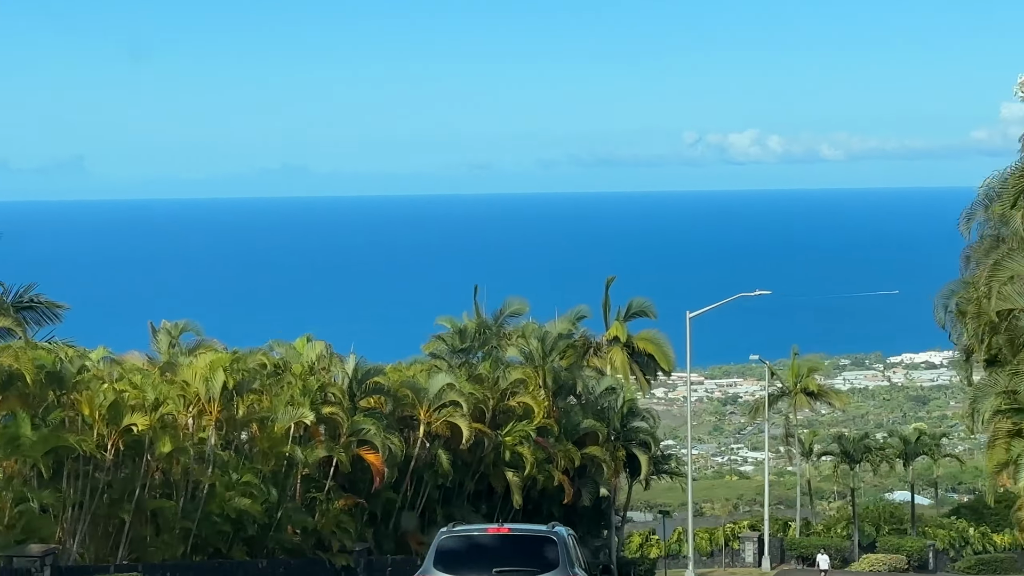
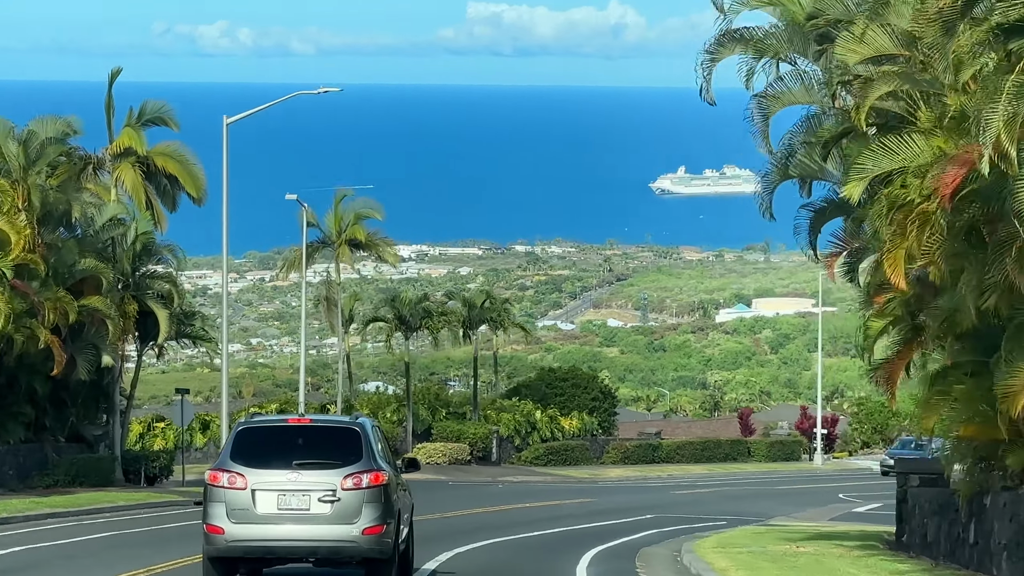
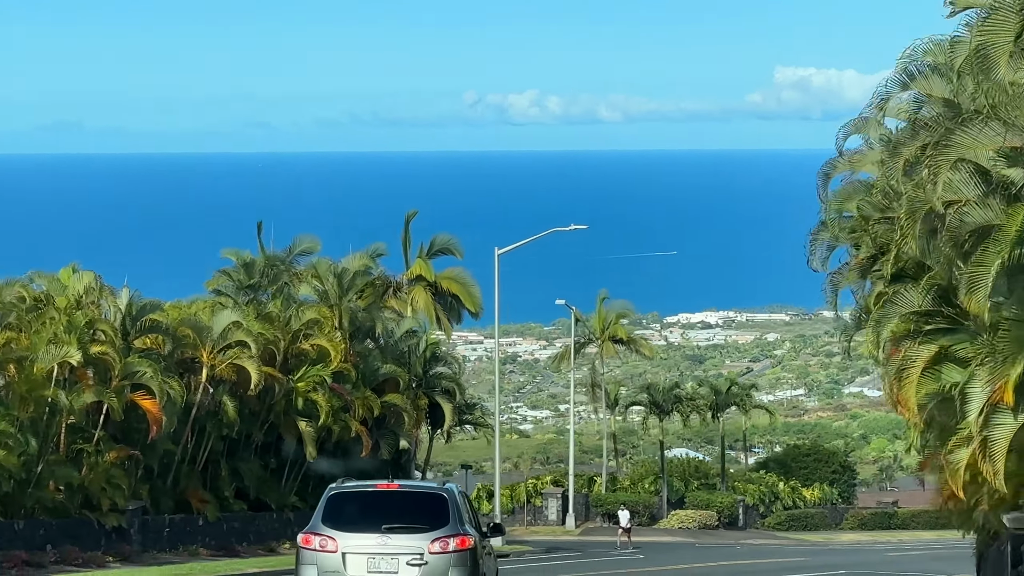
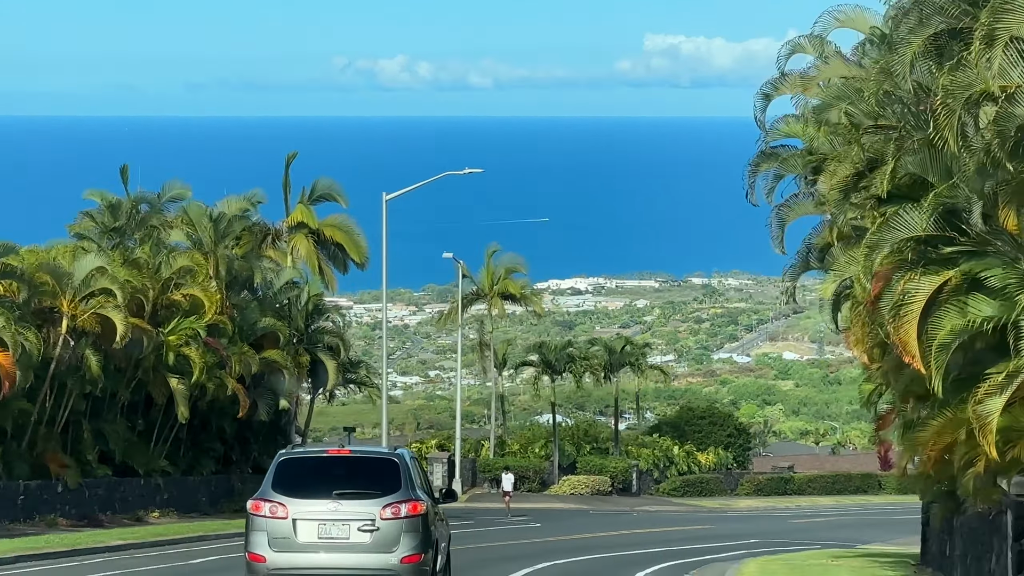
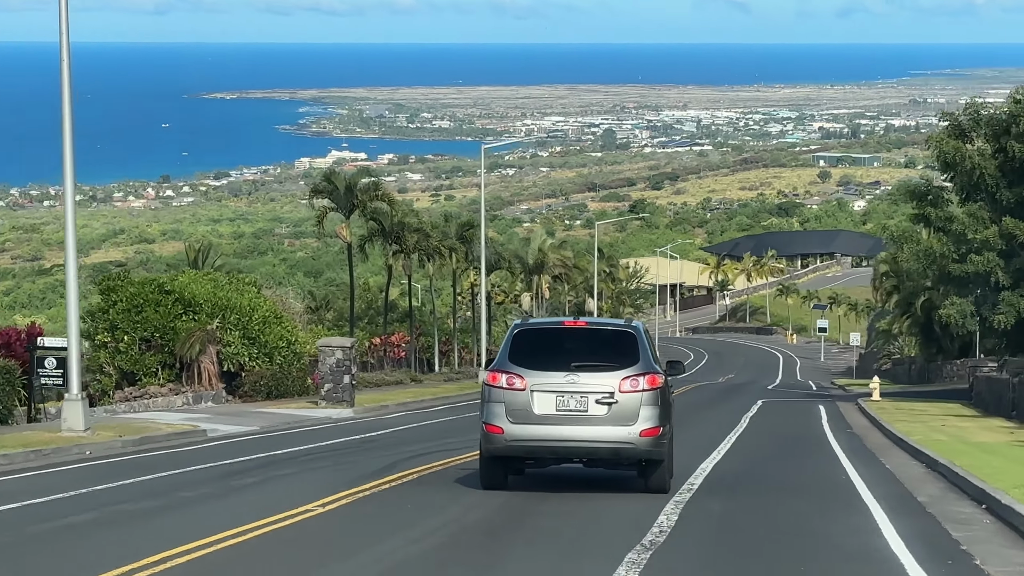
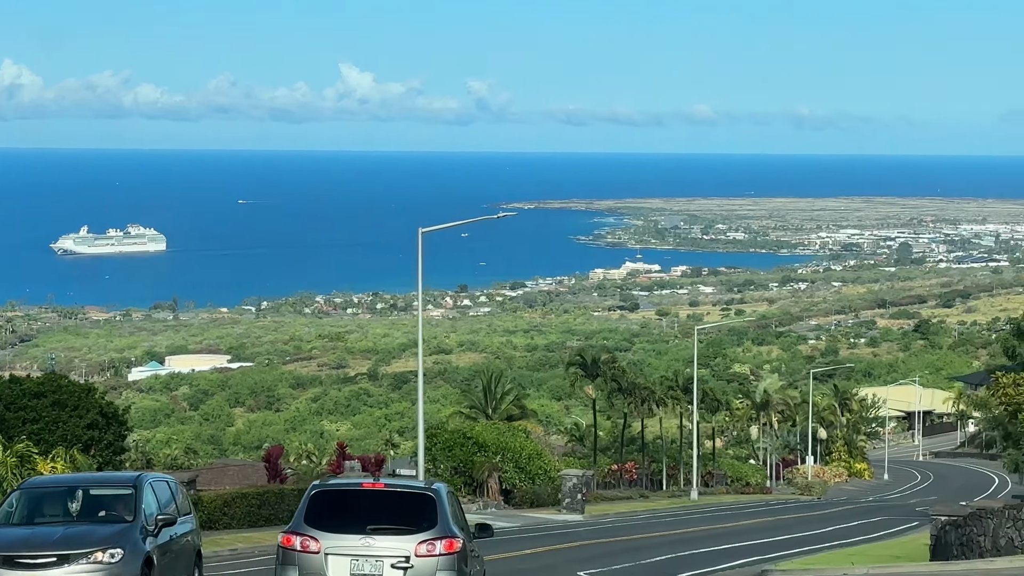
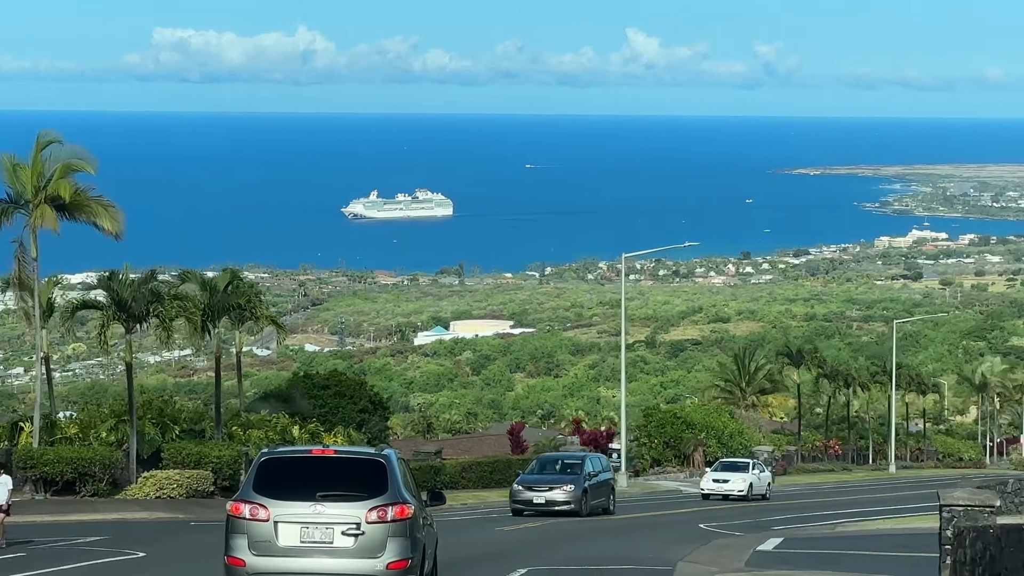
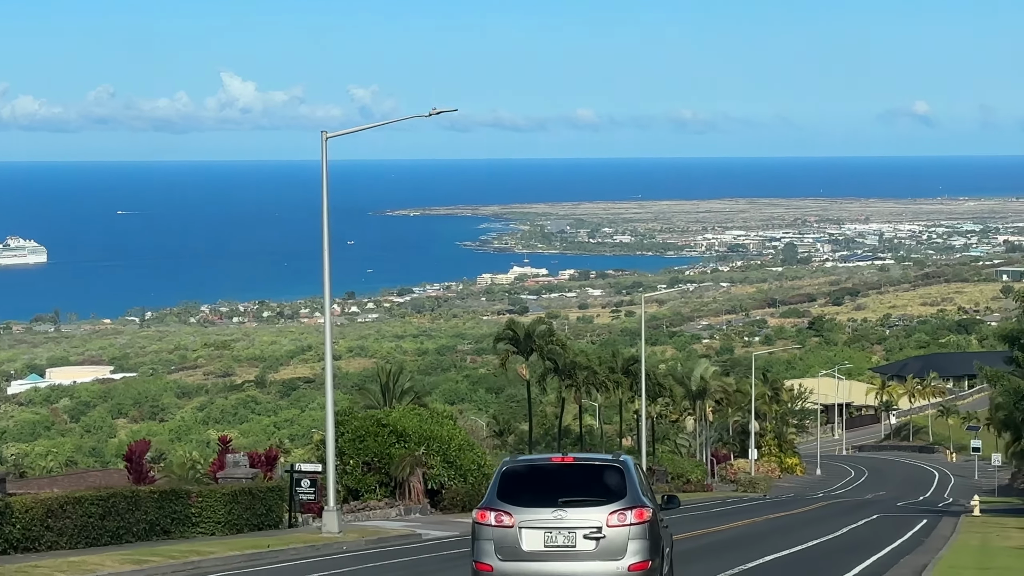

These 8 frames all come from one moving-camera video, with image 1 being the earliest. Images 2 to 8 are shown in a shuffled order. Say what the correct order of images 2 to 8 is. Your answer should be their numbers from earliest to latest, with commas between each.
3, 4, 2, 7, 6, 8, 5
